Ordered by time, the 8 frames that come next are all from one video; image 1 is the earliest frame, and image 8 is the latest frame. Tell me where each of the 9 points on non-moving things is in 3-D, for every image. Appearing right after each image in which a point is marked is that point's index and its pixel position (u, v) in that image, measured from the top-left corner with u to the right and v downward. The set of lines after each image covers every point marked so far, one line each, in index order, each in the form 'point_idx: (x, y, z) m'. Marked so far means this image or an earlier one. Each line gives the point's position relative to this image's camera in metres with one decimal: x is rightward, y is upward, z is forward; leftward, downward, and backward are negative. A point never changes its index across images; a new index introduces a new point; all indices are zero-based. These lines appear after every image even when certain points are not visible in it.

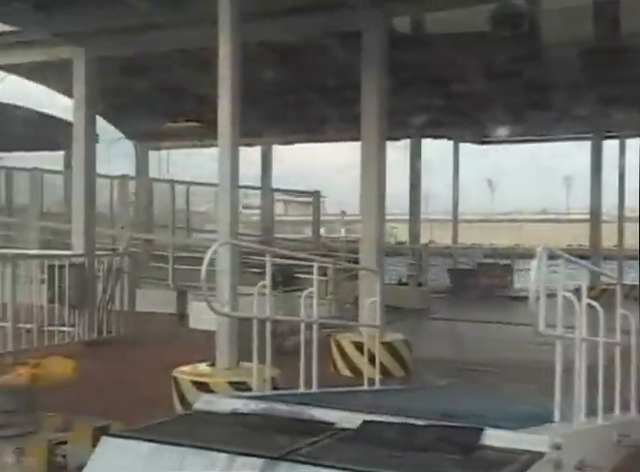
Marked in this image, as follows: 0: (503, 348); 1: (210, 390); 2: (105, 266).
0: (+2.0, -1.2, +8.8) m
1: (-0.6, -0.9, +4.6) m
2: (-2.2, -0.3, +8.3) m
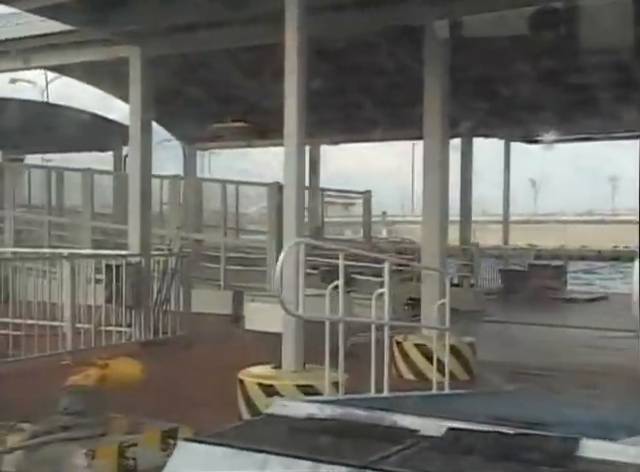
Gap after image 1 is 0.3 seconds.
0: (+2.6, -1.2, +8.6) m
1: (-0.2, -0.9, +4.5) m
2: (-1.6, -0.3, +8.3) m
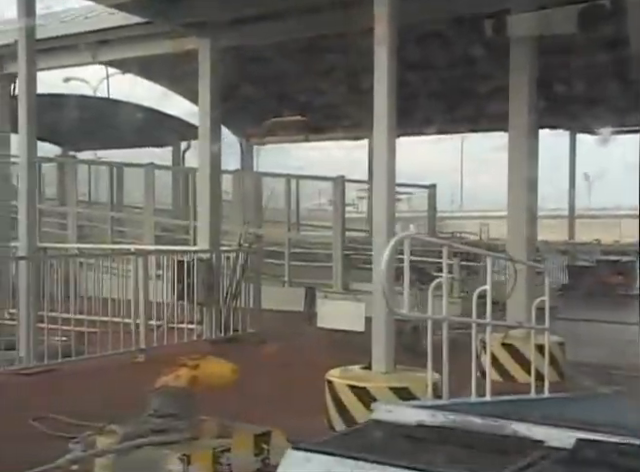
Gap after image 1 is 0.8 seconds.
0: (+3.4, -1.2, +8.2) m
1: (+0.3, -0.9, +4.3) m
2: (-0.9, -0.3, +8.2) m
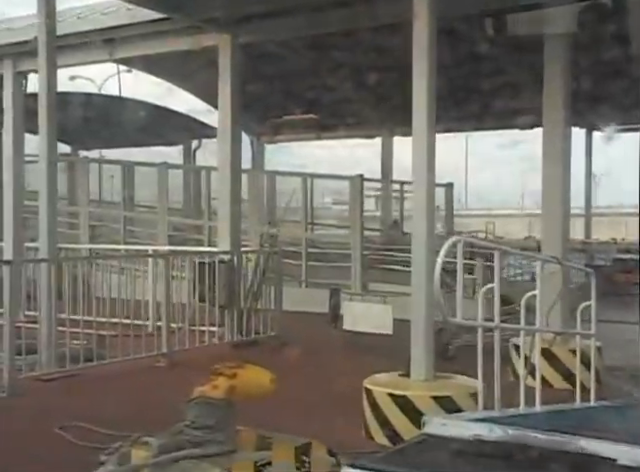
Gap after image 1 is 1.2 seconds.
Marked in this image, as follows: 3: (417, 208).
0: (+3.6, -1.2, +8.0) m
1: (+0.5, -0.9, +4.2) m
2: (-0.7, -0.3, +8.0) m
3: (+0.6, +0.2, +4.6) m
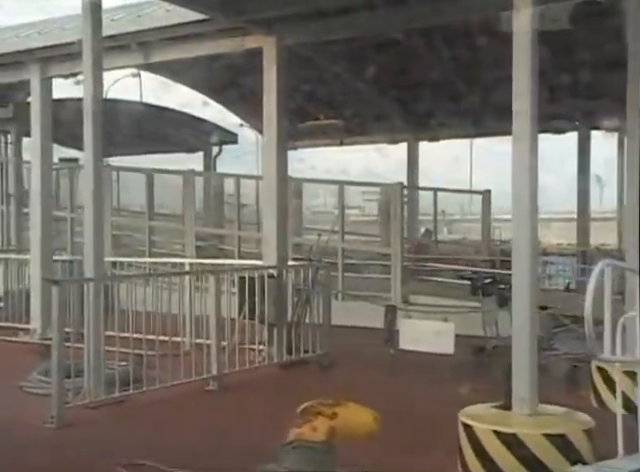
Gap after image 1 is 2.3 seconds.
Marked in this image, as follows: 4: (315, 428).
0: (+4.0, -1.3, +7.6) m
1: (+0.9, -1.0, +3.7) m
2: (-0.2, -0.4, +7.6) m
3: (+1.0, +0.1, +4.2) m
4: (0.0, -0.8, +3.3) m
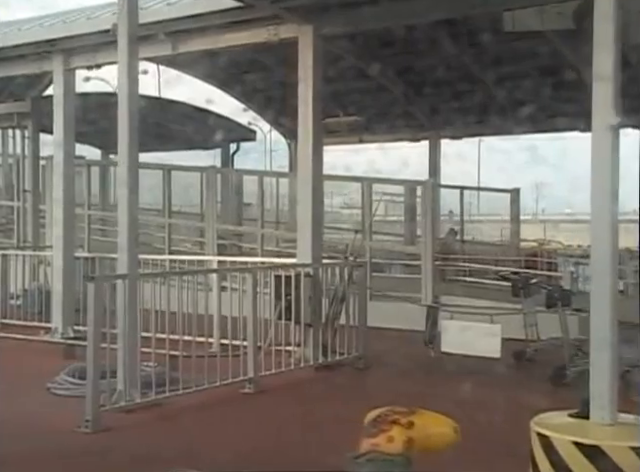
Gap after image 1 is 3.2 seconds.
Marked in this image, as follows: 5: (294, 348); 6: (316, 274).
0: (+4.4, -1.3, +7.3) m
1: (+1.2, -1.0, +3.5) m
2: (+0.1, -0.4, +7.3) m
3: (+1.3, +0.1, +3.9) m
4: (+0.3, -0.8, +3.0) m
5: (-0.2, -1.0, +6.8) m
6: (0.0, -0.3, +7.1) m
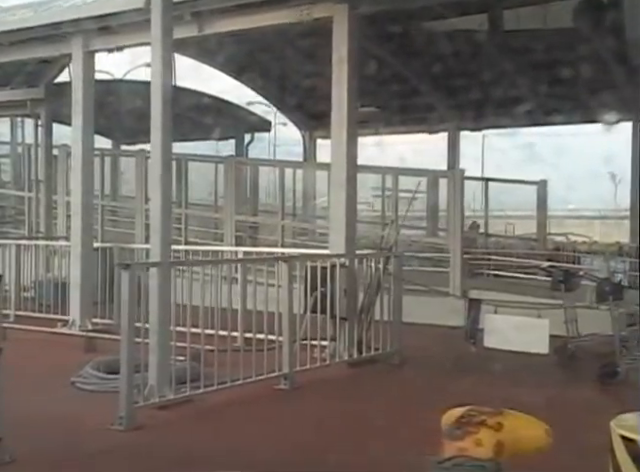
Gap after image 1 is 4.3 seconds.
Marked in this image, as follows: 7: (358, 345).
0: (+4.6, -1.2, +7.0) m
1: (+1.5, -0.9, +3.1) m
2: (+0.4, -0.3, +7.0) m
3: (+1.6, +0.2, +3.6) m
4: (+0.5, -0.7, +2.7) m
5: (0.0, -0.9, +6.5) m
6: (+0.2, -0.3, +6.8) m
7: (+0.3, -0.9, +6.8) m
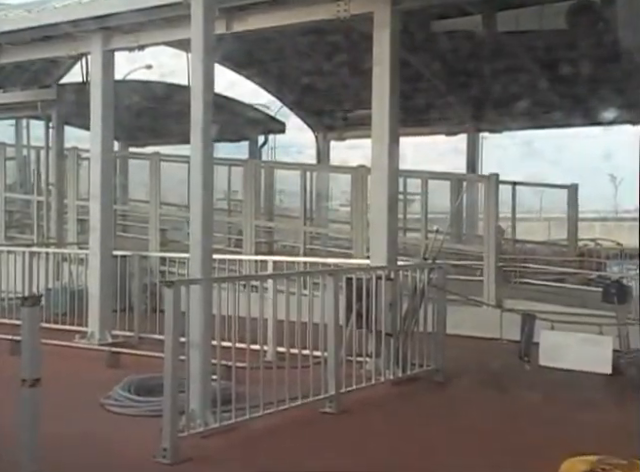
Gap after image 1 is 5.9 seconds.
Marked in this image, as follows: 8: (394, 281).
0: (+4.9, -1.3, +6.6) m
1: (+1.8, -1.0, +2.8) m
2: (+0.7, -0.4, +6.6) m
3: (+1.9, +0.1, +3.2) m
4: (+0.9, -0.8, +2.3) m
5: (+0.4, -0.9, +6.1) m
6: (+0.6, -0.3, +6.4) m
7: (+0.6, -1.0, +6.4) m
8: (+0.6, -0.4, +6.4) m
